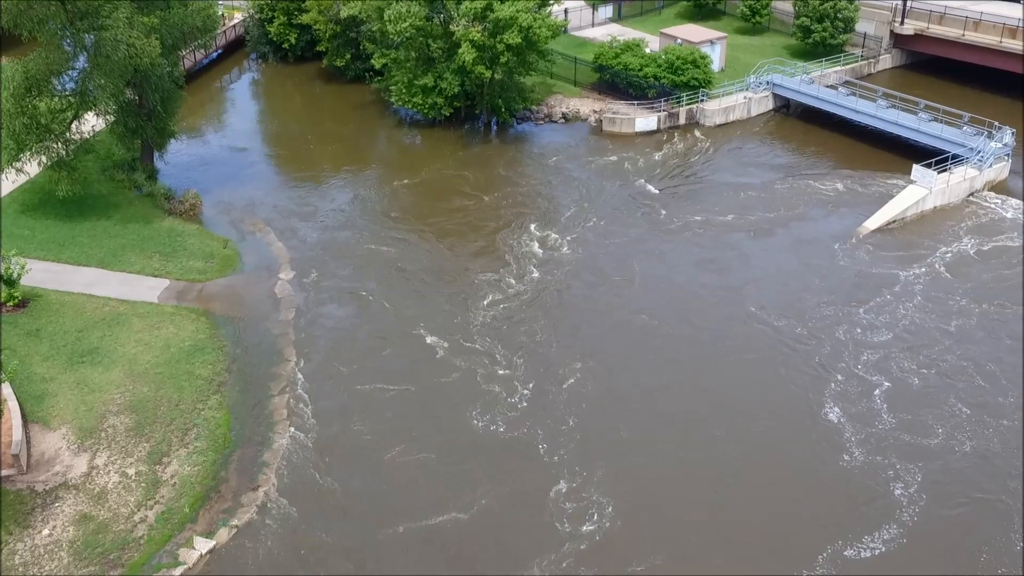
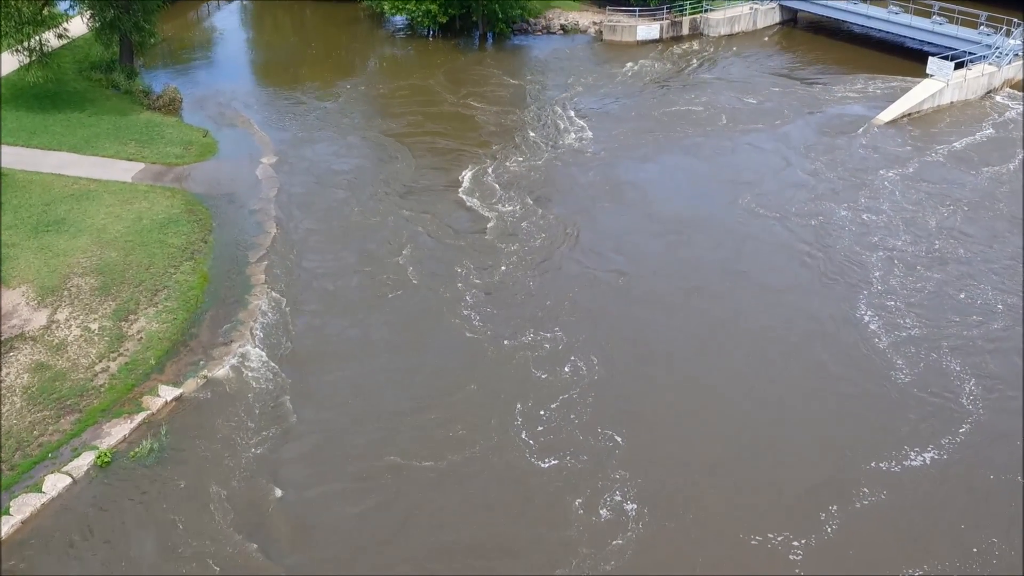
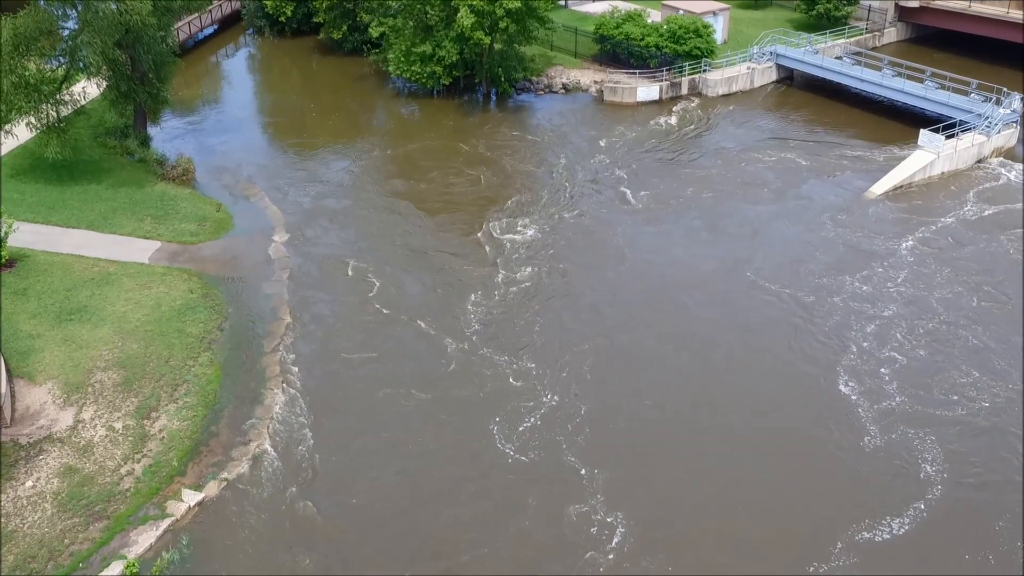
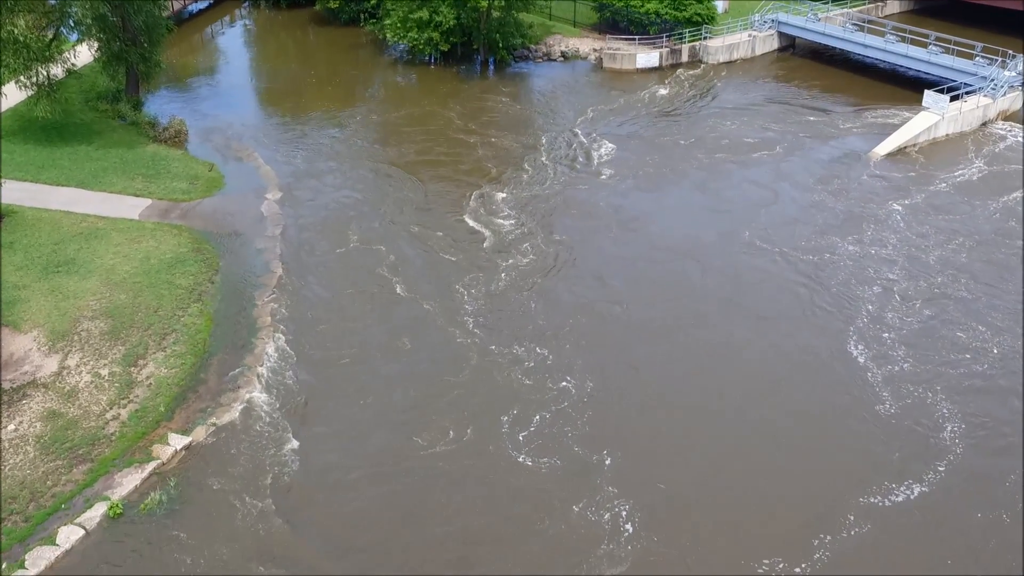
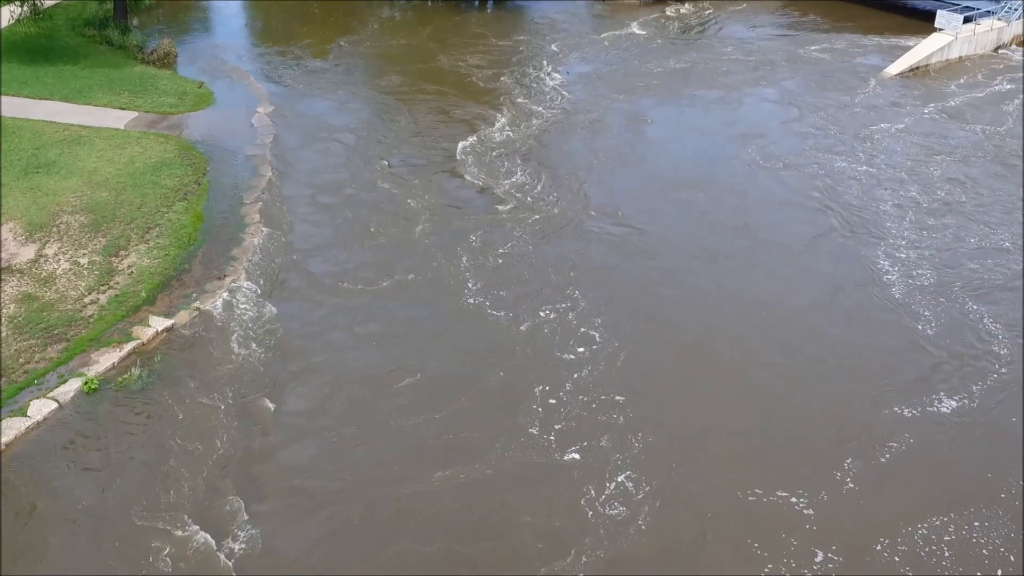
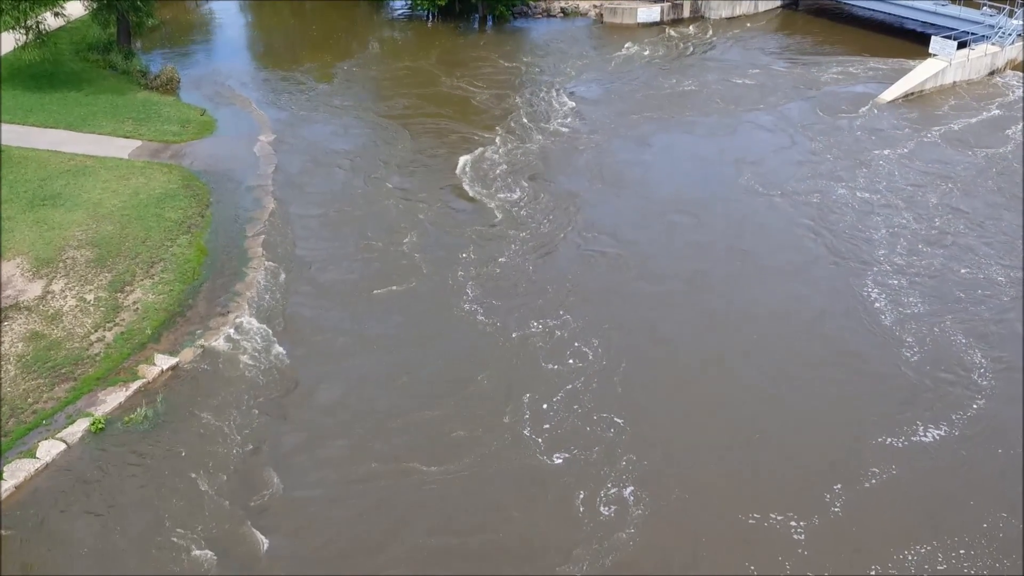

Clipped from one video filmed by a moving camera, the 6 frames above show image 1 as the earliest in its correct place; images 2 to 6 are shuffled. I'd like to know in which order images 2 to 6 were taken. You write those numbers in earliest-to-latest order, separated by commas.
3, 4, 2, 6, 5
